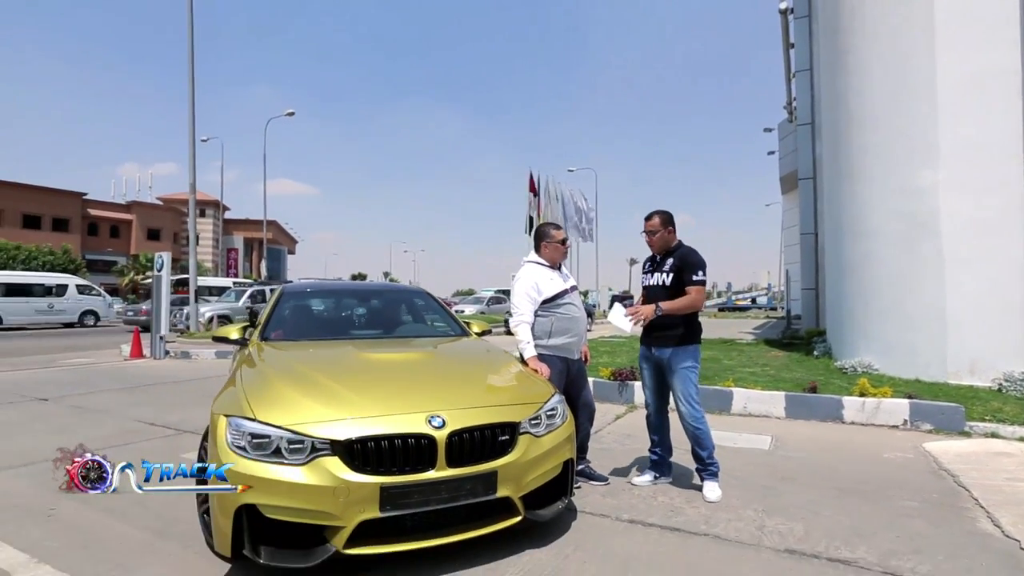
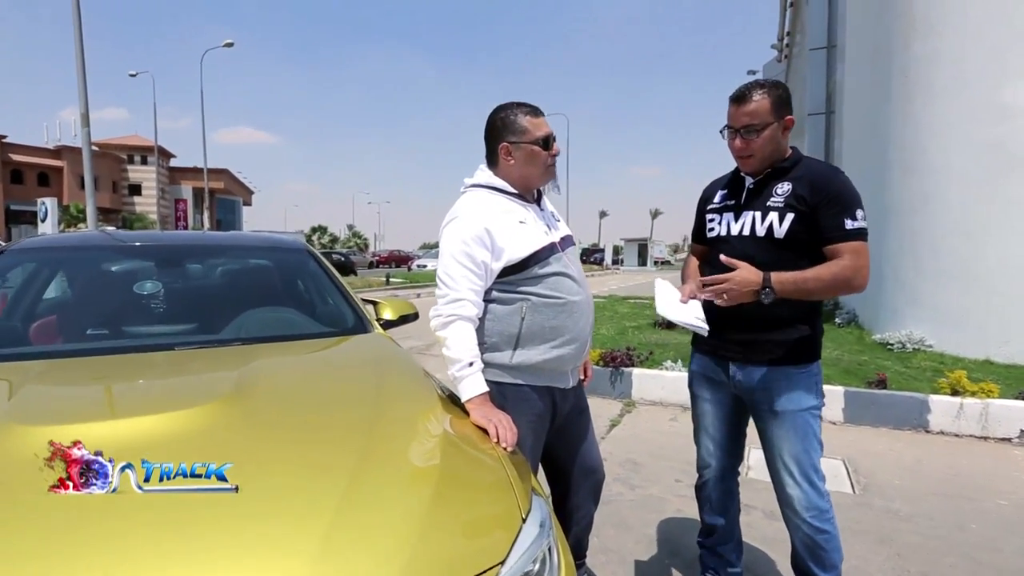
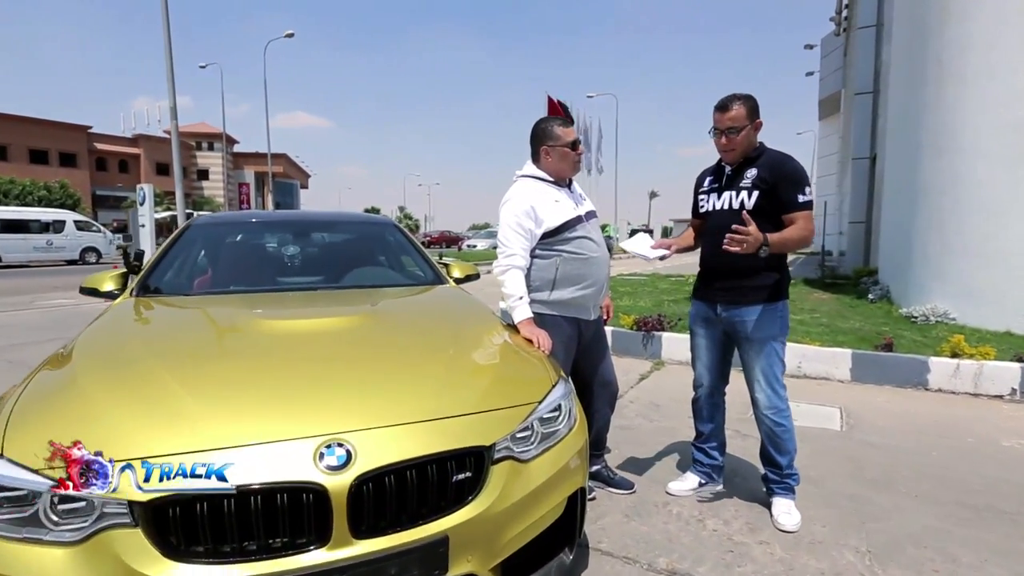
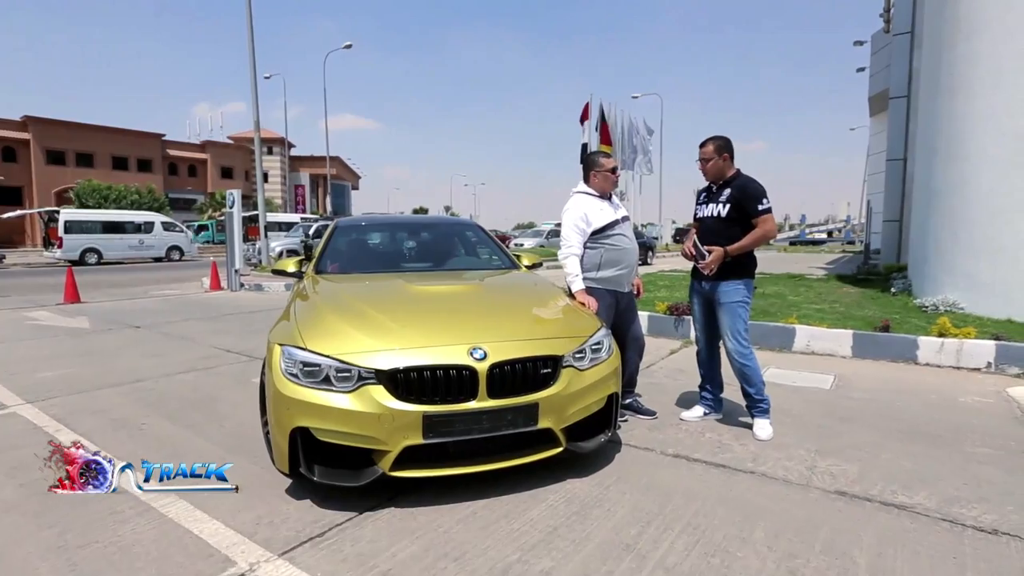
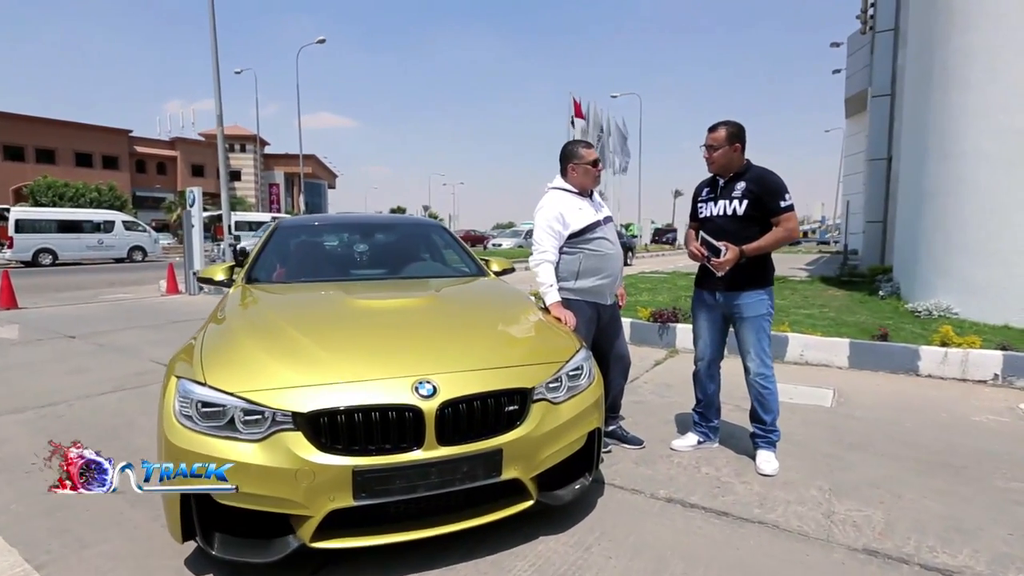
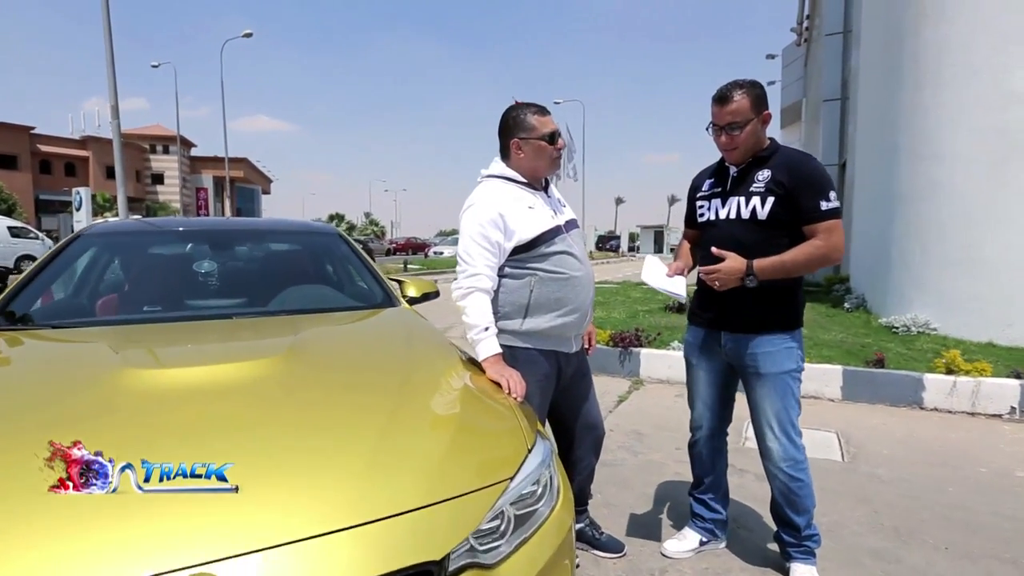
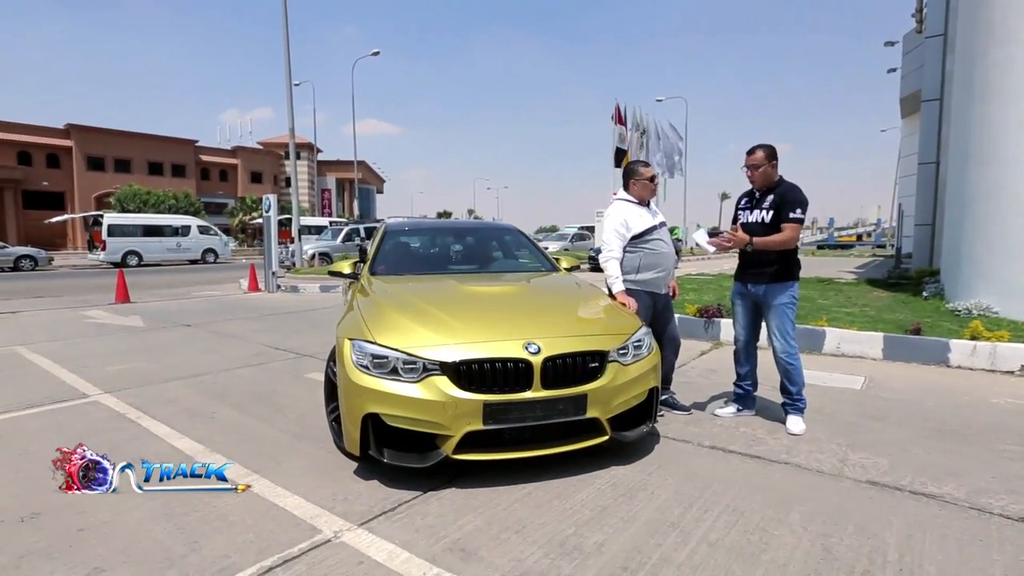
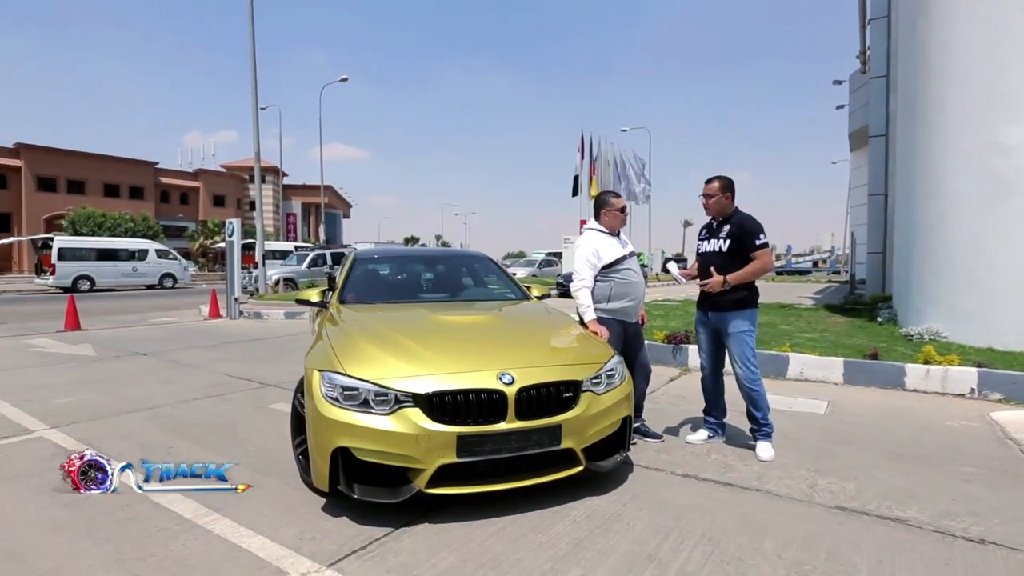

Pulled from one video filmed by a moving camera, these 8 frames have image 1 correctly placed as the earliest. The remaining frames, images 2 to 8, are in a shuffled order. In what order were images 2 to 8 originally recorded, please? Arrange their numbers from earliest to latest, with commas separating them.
8, 7, 4, 5, 3, 6, 2
